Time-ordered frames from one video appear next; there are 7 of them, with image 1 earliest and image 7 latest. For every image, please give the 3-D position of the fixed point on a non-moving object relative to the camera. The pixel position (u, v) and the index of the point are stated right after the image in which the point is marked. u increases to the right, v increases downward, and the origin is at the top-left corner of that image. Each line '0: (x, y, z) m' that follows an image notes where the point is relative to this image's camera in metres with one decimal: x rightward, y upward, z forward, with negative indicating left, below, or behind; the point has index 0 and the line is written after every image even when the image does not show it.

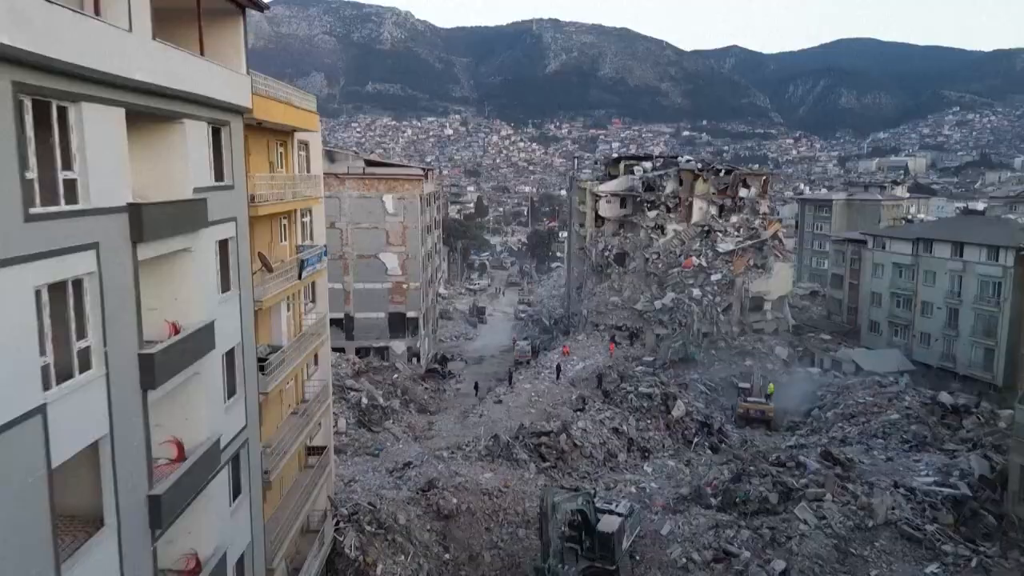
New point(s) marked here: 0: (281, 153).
0: (-5.0, +2.9, +13.9) m
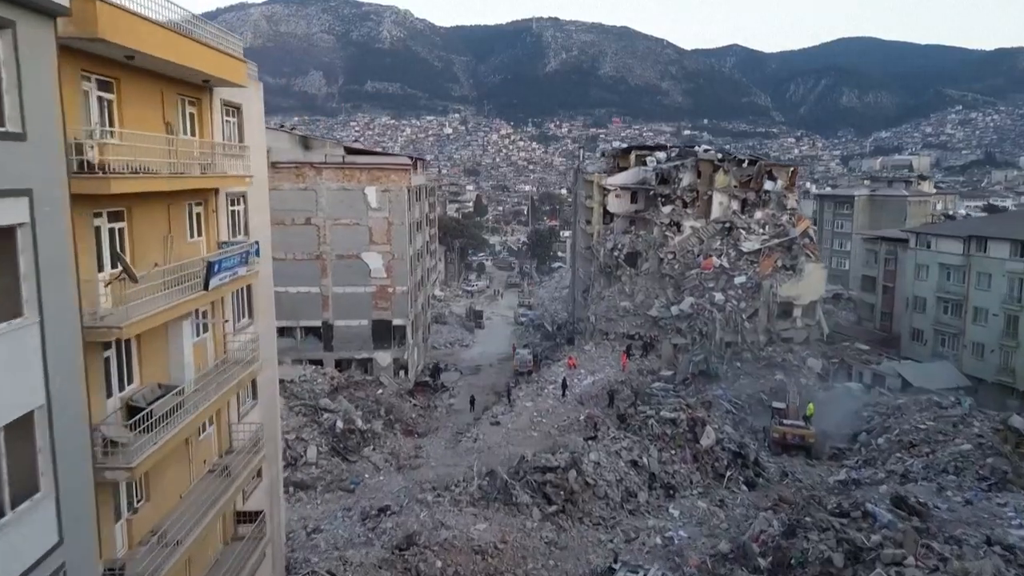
0: (-5.0, +2.7, +10.1) m
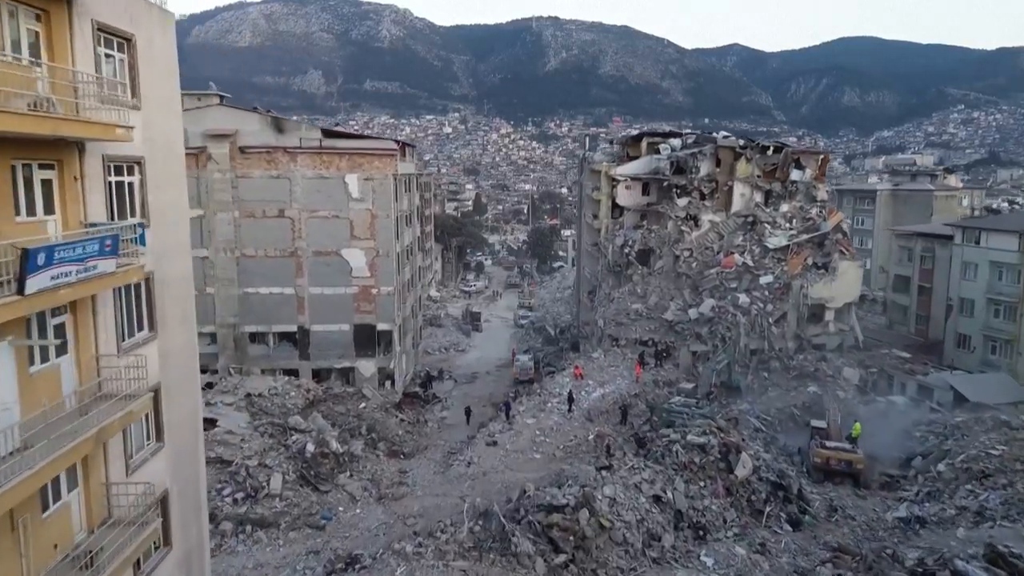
0: (-5.1, +2.7, +6.8) m
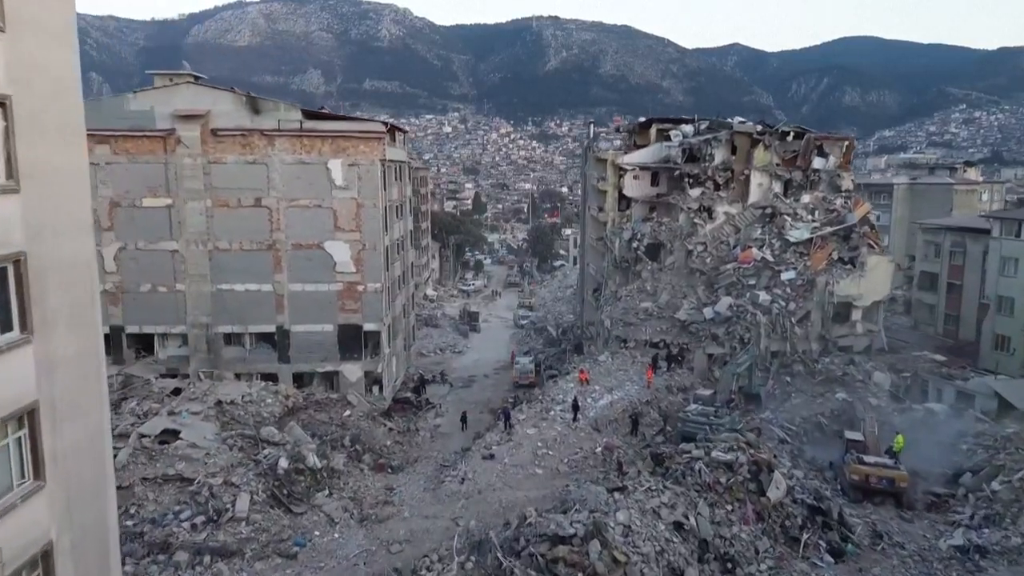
0: (-5.1, +2.9, +4.5) m
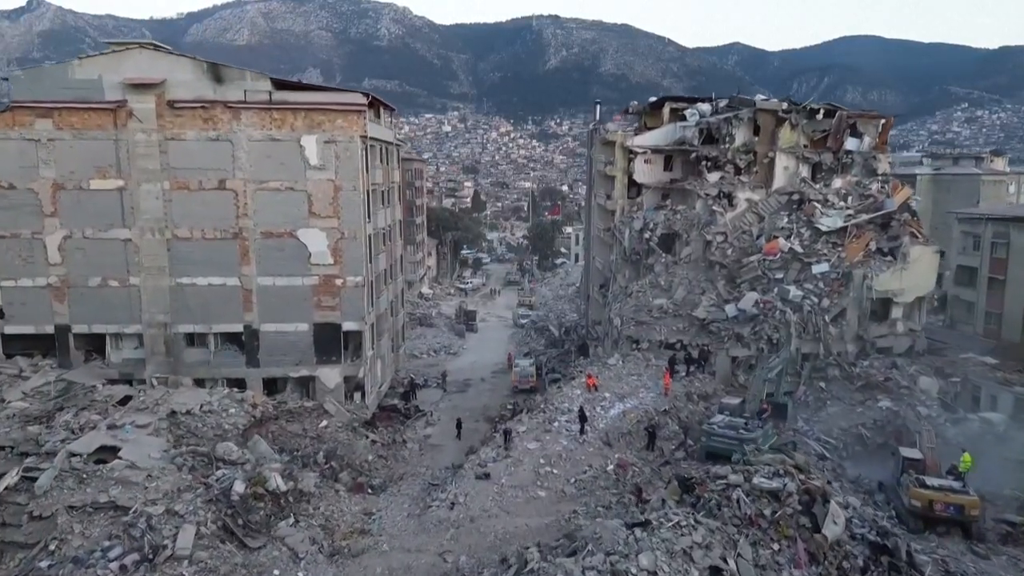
0: (-5.2, +3.1, +1.7) m
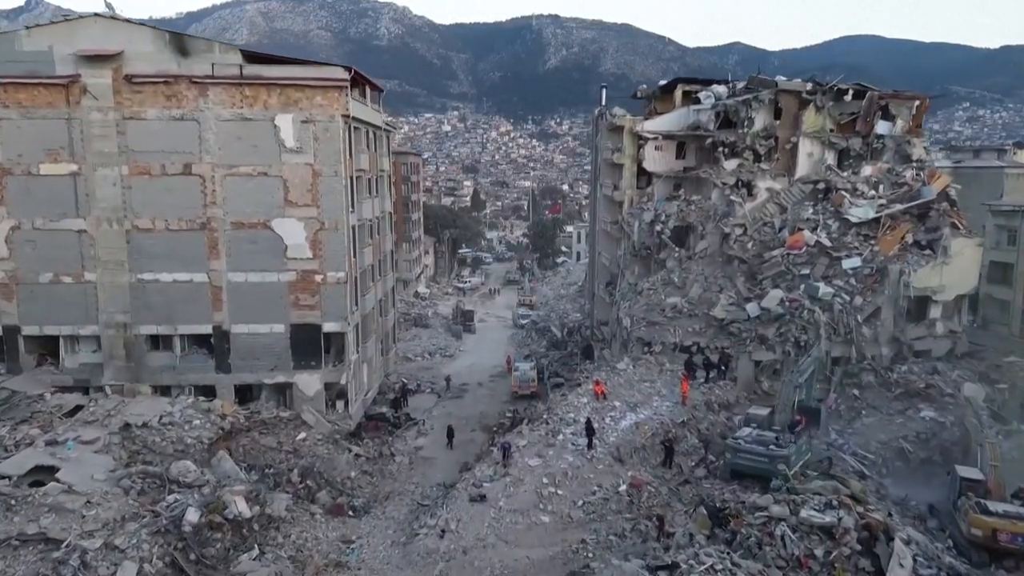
0: (-5.2, +3.2, -0.4) m
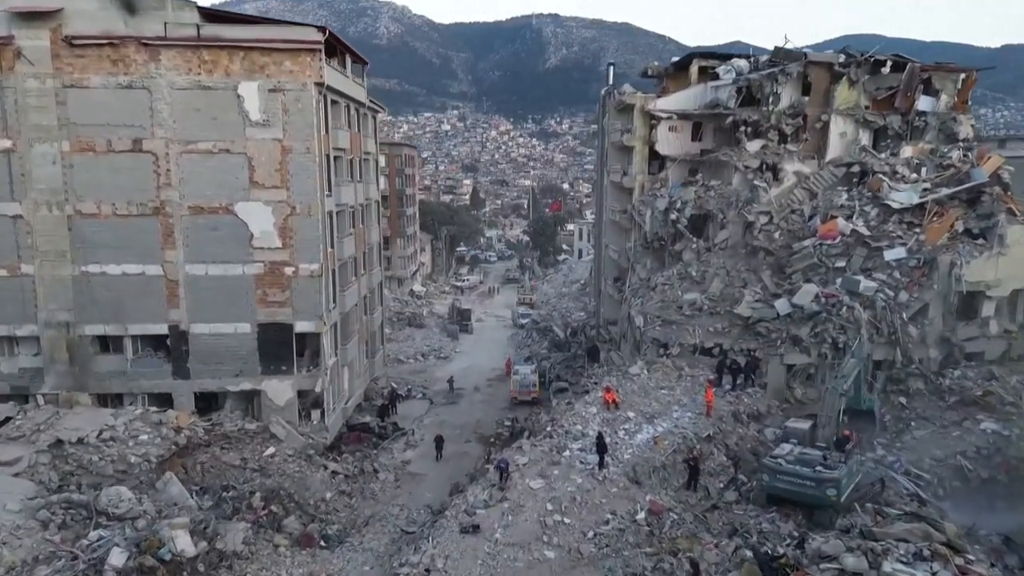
0: (-5.2, +3.3, -2.8) m
